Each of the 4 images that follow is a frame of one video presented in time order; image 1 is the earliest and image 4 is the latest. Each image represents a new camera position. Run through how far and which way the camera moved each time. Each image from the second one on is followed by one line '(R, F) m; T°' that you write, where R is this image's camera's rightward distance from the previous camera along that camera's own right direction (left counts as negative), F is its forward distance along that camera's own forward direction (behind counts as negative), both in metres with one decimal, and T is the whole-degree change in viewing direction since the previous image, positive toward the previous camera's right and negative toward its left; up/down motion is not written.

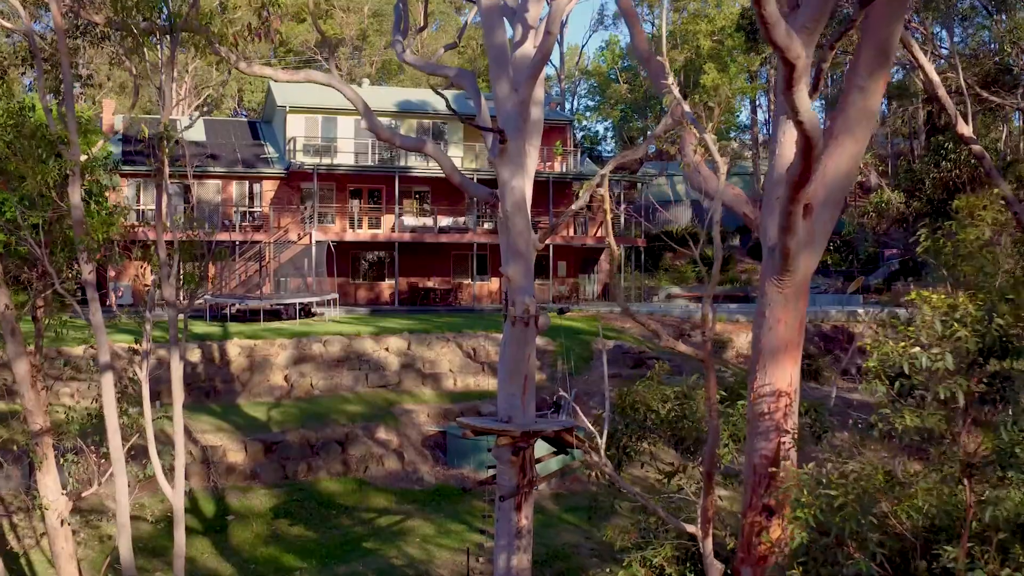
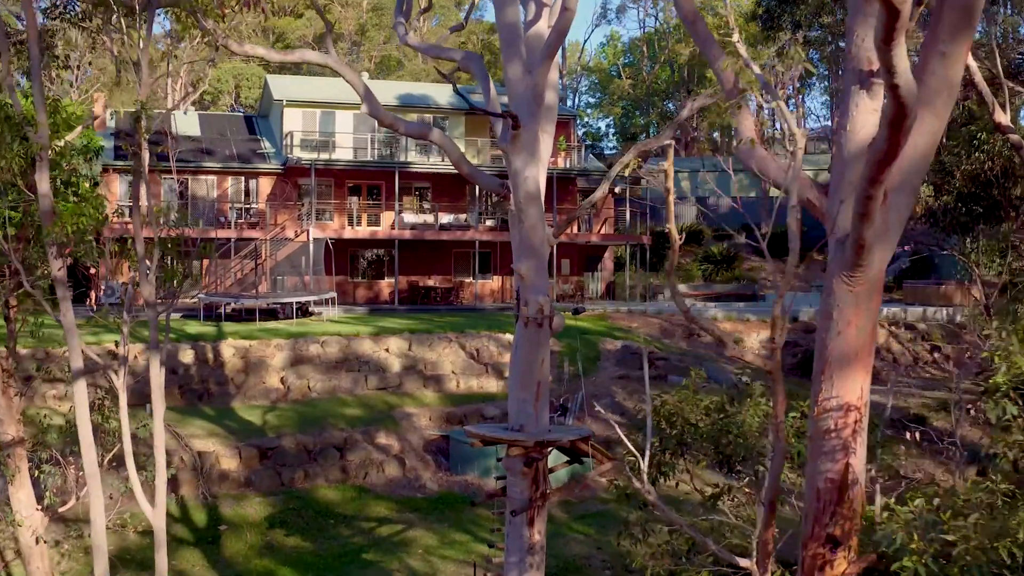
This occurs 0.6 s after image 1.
(-0.1, +0.7) m; 0°
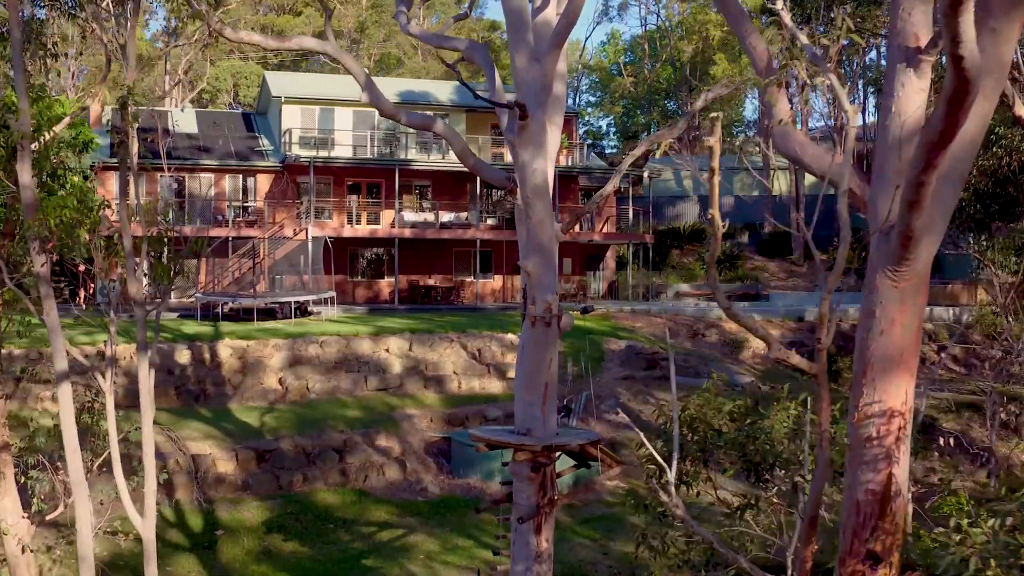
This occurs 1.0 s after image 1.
(-0.1, +0.3) m; 0°
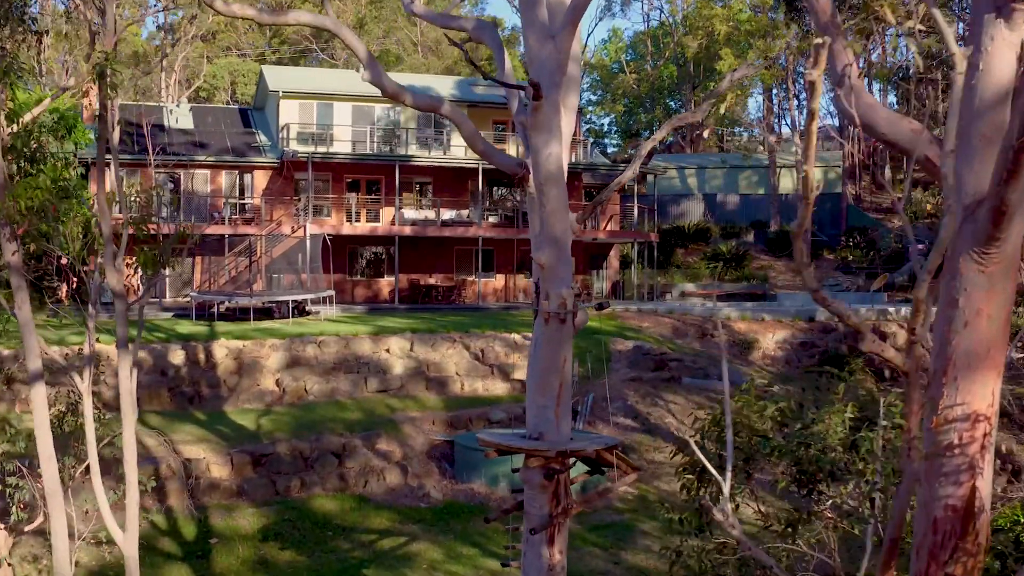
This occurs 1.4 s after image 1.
(-0.1, +0.6) m; 0°
